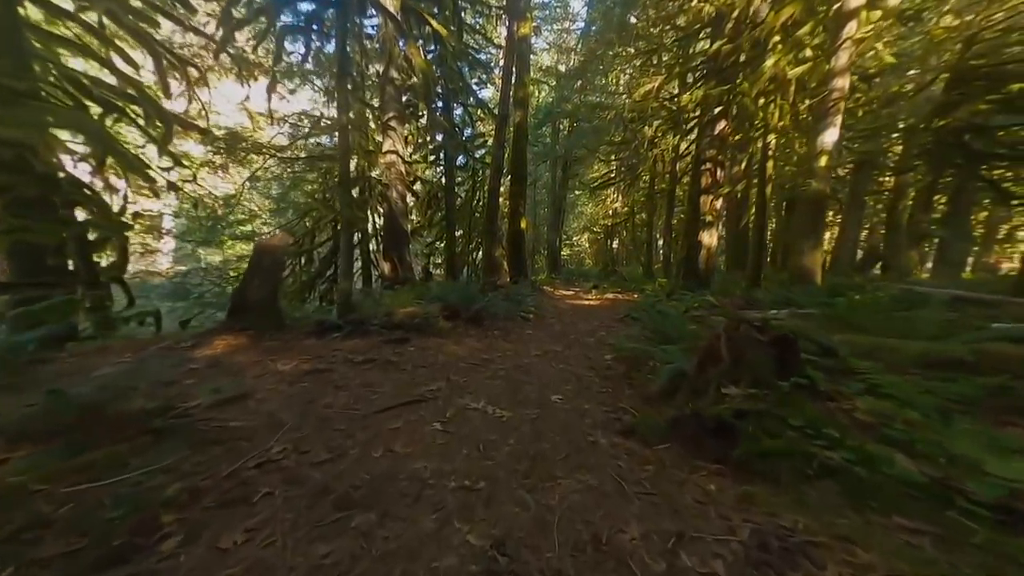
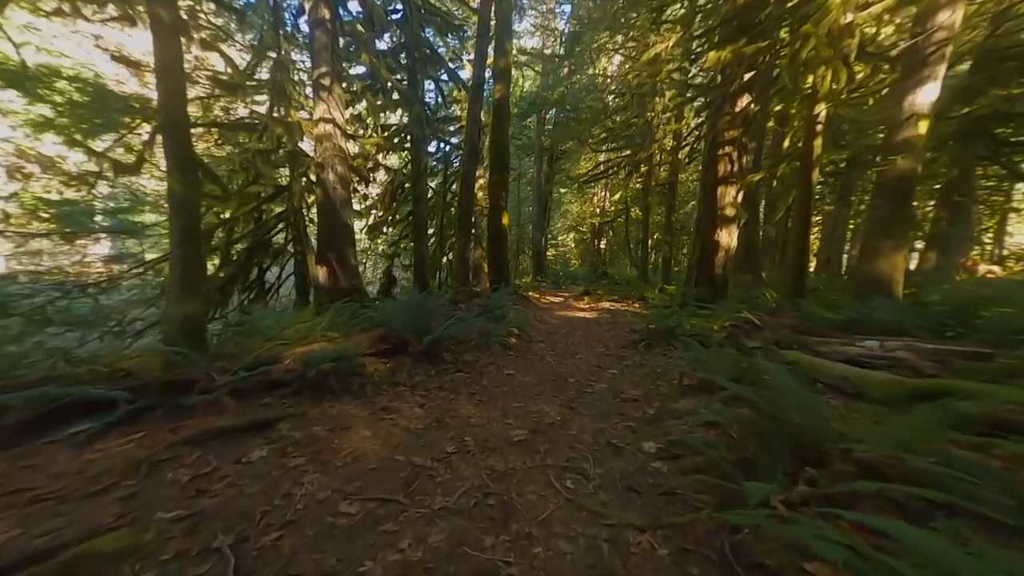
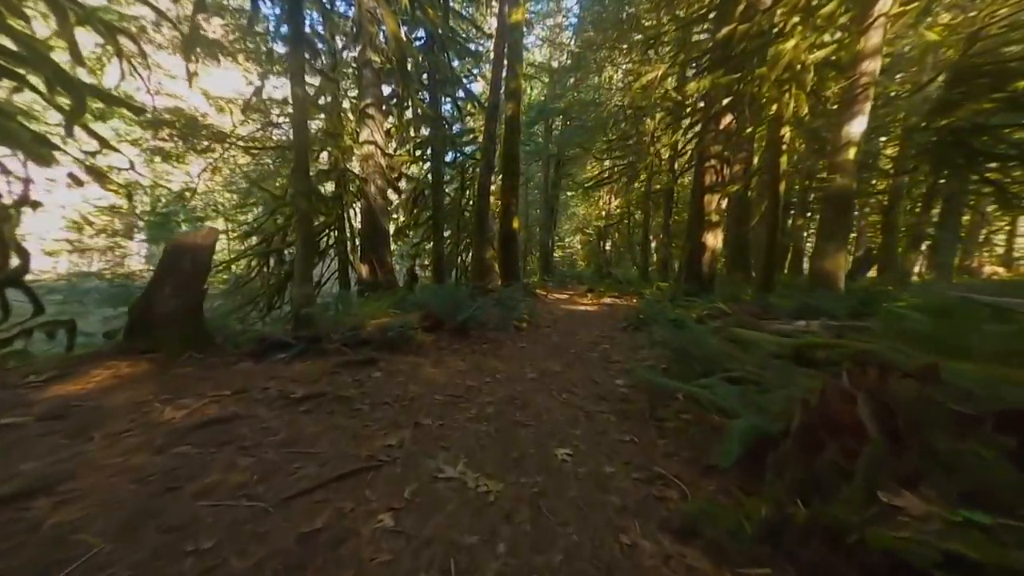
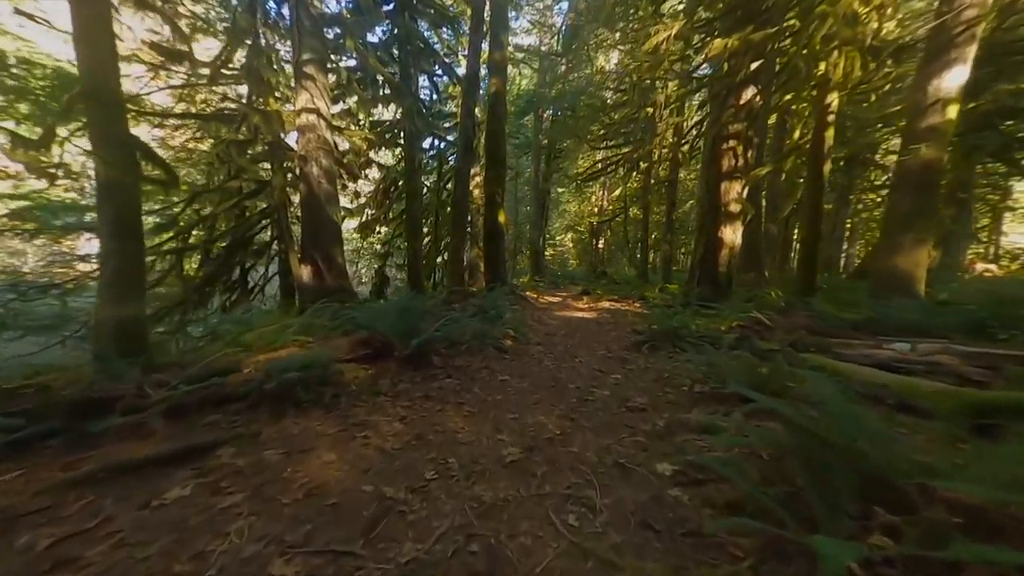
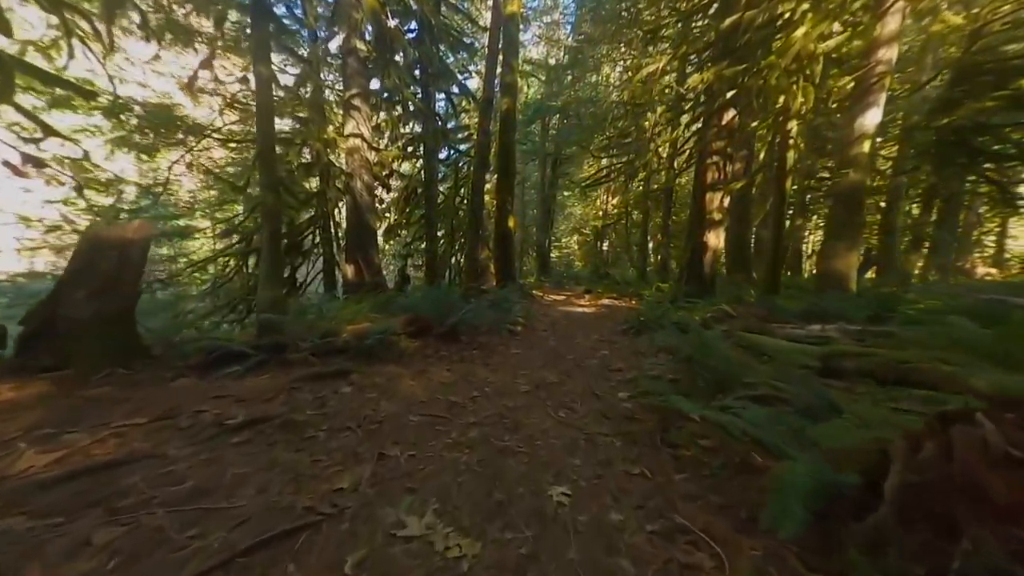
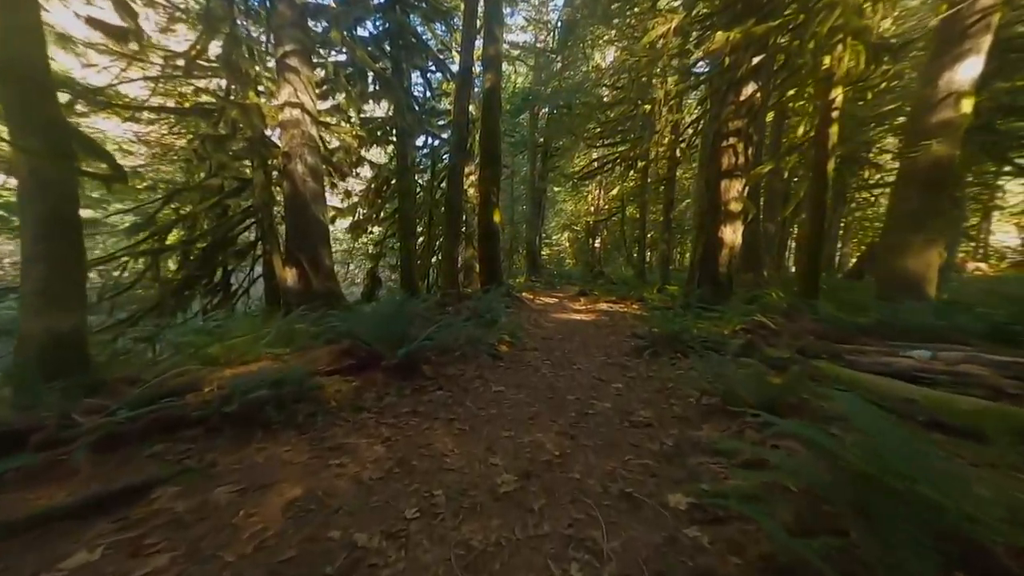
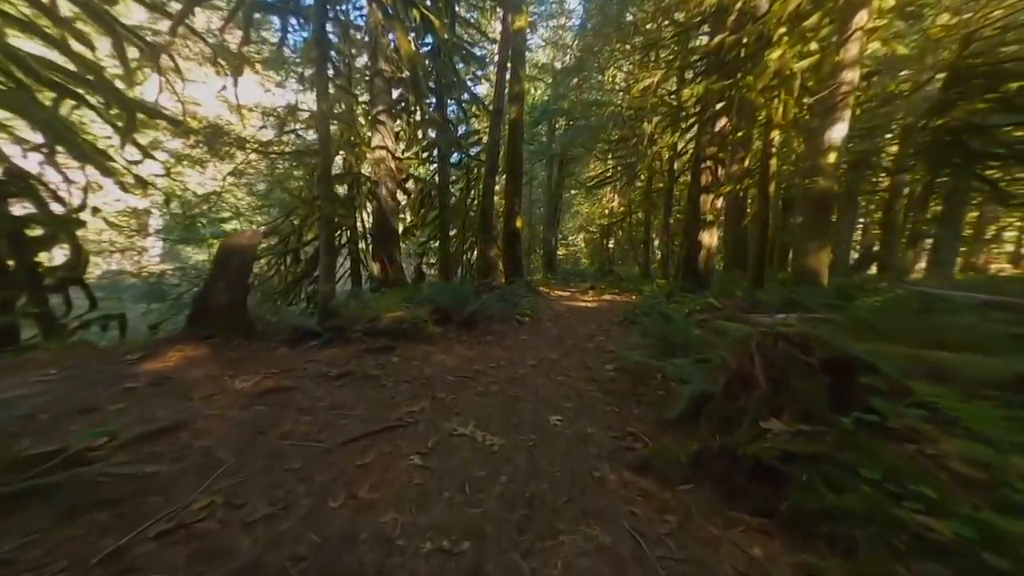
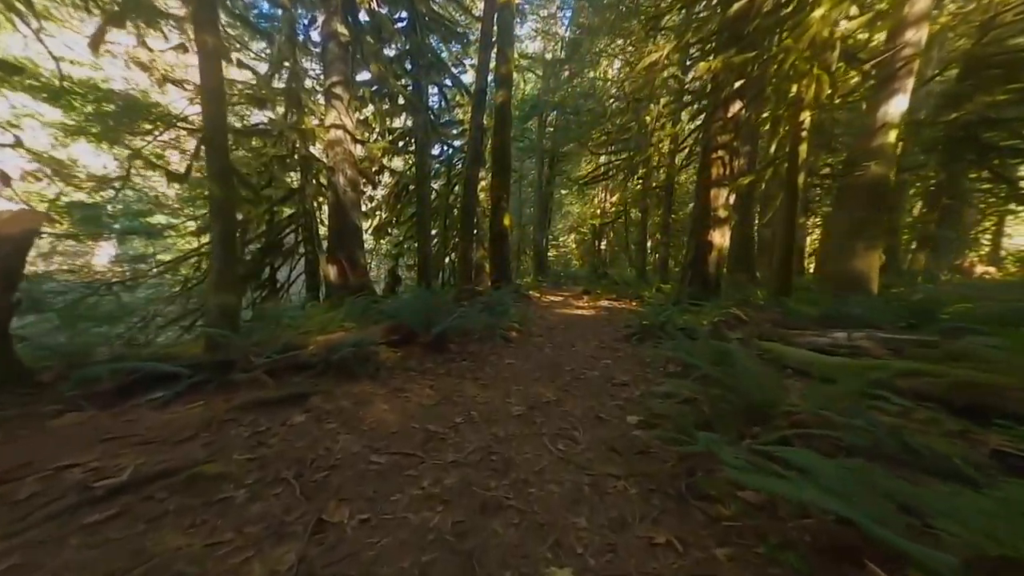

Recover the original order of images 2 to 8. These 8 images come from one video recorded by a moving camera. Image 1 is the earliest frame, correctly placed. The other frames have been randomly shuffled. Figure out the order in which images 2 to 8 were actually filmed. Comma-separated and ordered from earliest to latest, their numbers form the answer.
7, 3, 5, 8, 2, 4, 6
